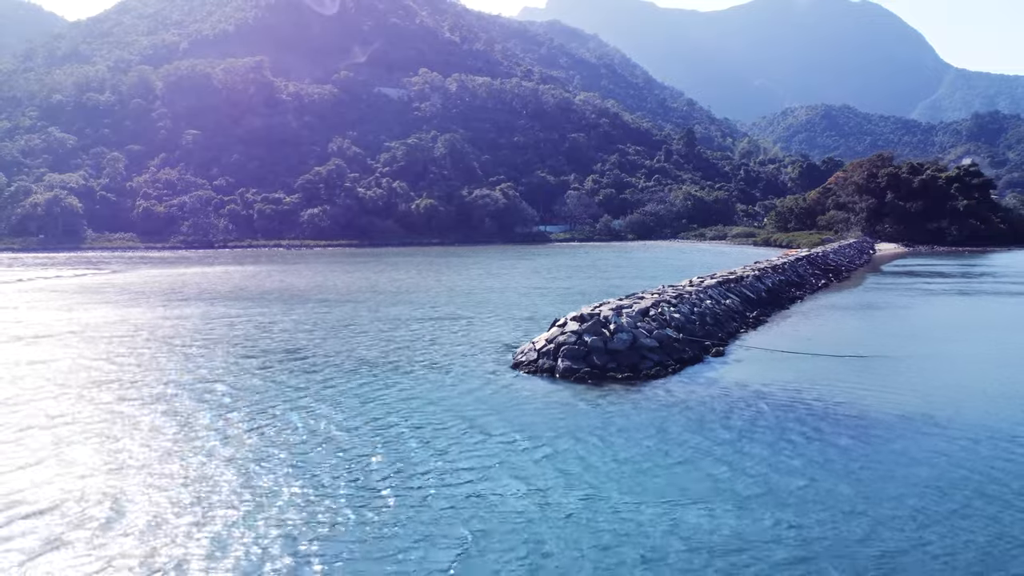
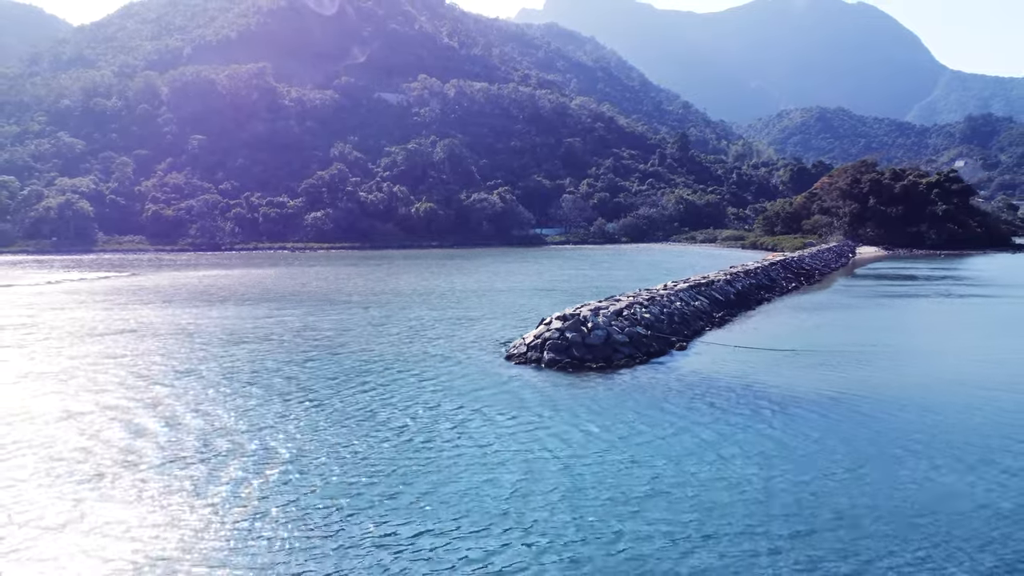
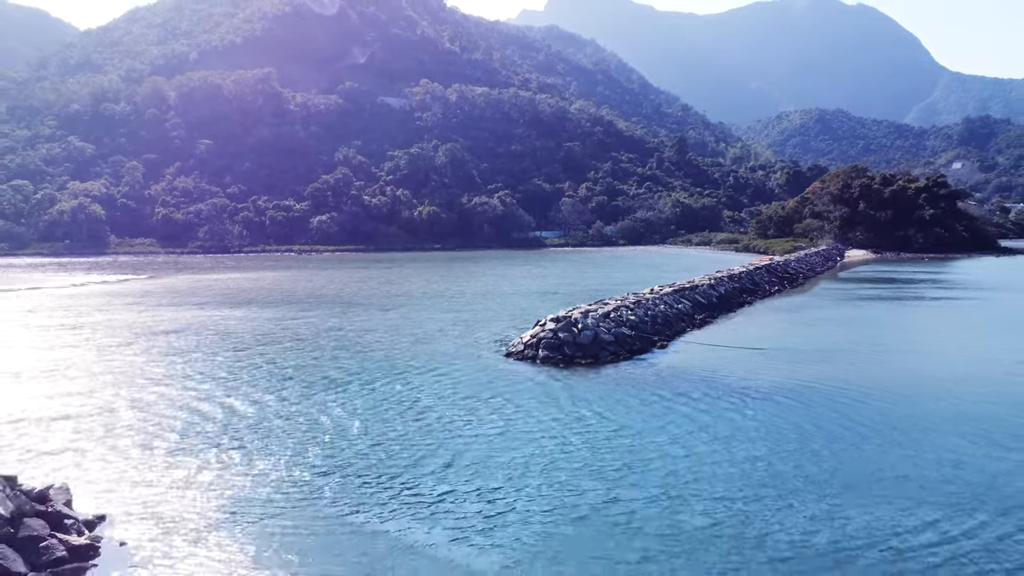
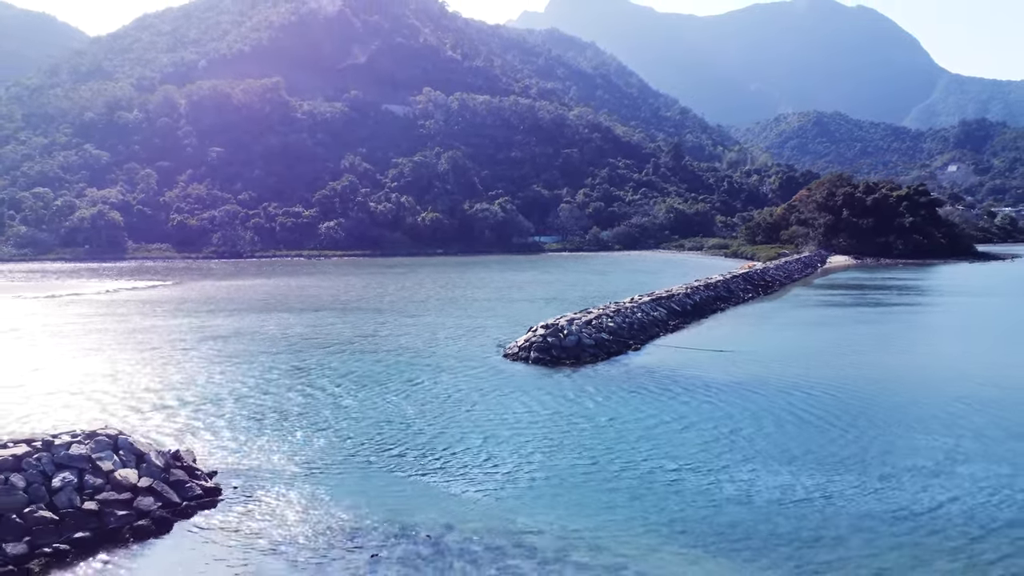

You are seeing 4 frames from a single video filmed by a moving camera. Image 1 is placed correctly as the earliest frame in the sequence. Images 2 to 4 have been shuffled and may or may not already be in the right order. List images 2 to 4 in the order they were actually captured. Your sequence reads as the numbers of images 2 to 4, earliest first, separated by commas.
2, 3, 4
